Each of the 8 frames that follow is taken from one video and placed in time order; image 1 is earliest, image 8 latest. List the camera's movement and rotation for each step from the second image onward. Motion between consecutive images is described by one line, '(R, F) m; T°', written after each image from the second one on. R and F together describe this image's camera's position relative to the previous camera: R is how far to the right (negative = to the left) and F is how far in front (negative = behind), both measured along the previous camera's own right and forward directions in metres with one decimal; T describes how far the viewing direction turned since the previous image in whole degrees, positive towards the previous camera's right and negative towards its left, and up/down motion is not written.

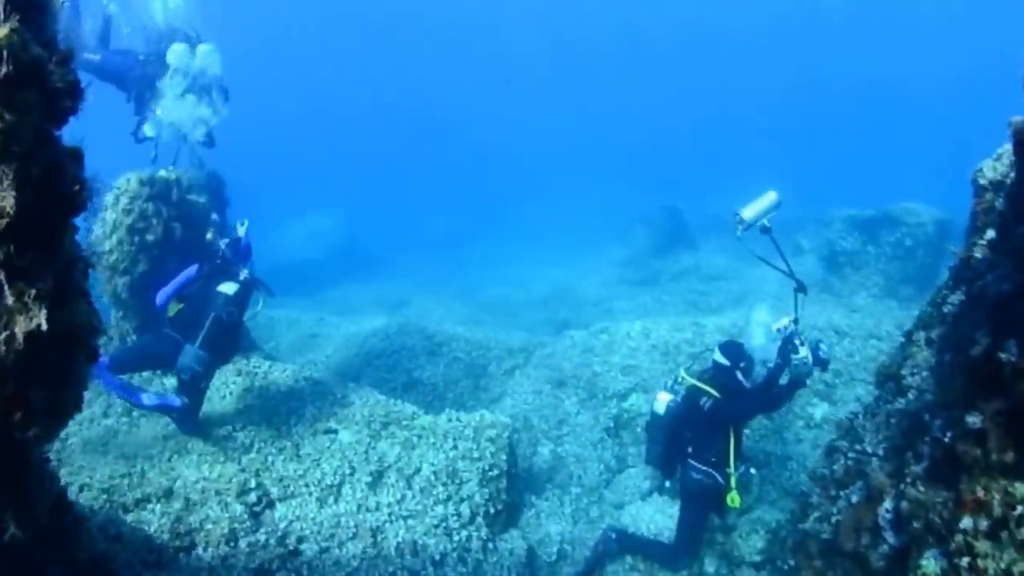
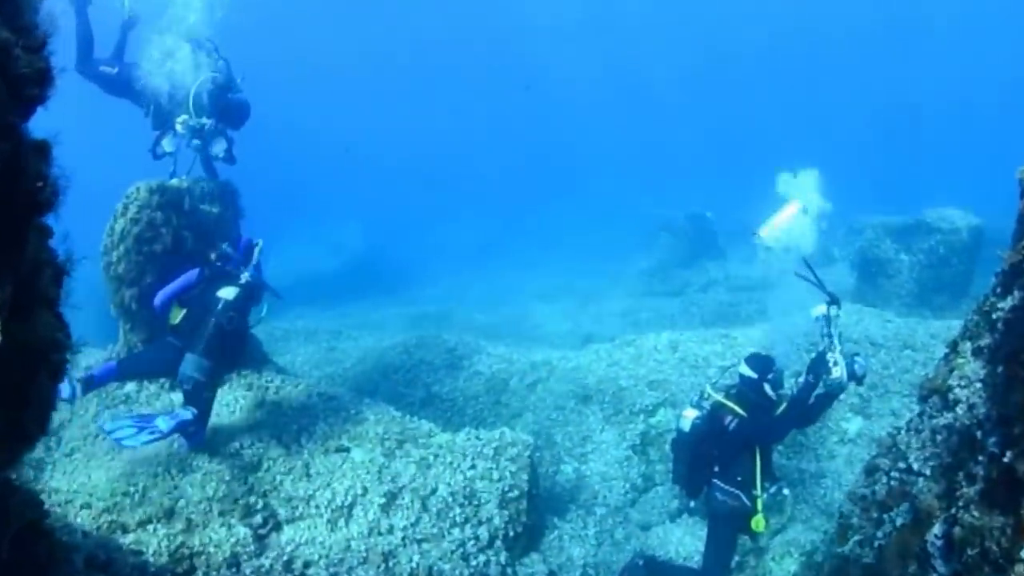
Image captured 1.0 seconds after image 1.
(+0.1, +0.3) m; -2°
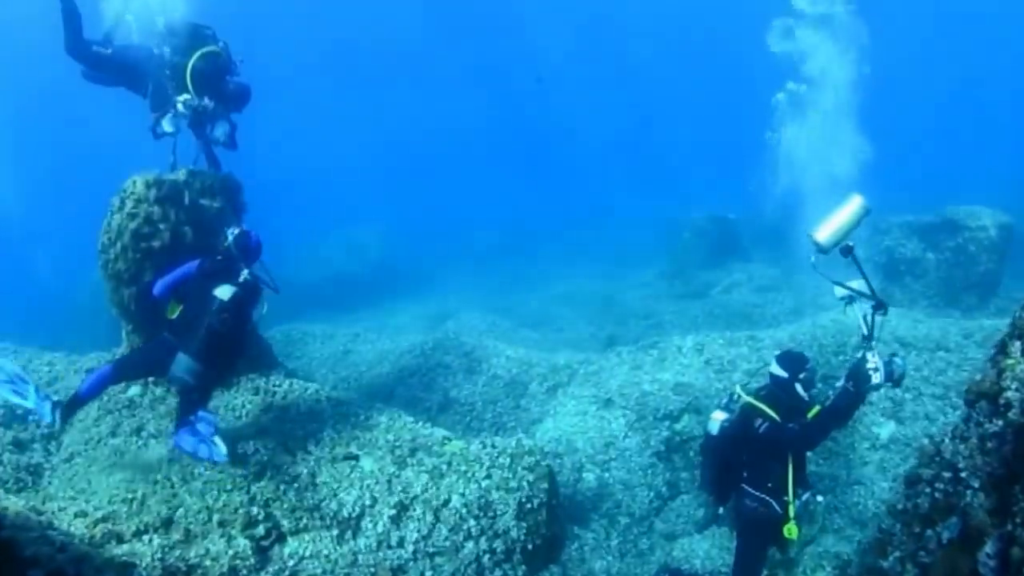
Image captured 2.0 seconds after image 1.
(+0.1, +0.4) m; -2°
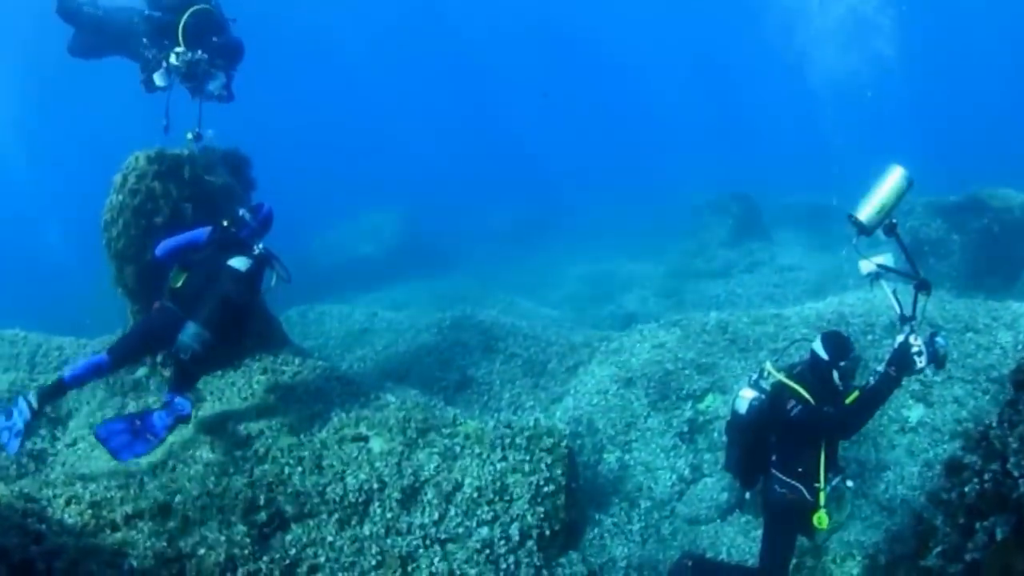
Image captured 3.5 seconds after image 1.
(0.0, +0.4) m; -2°
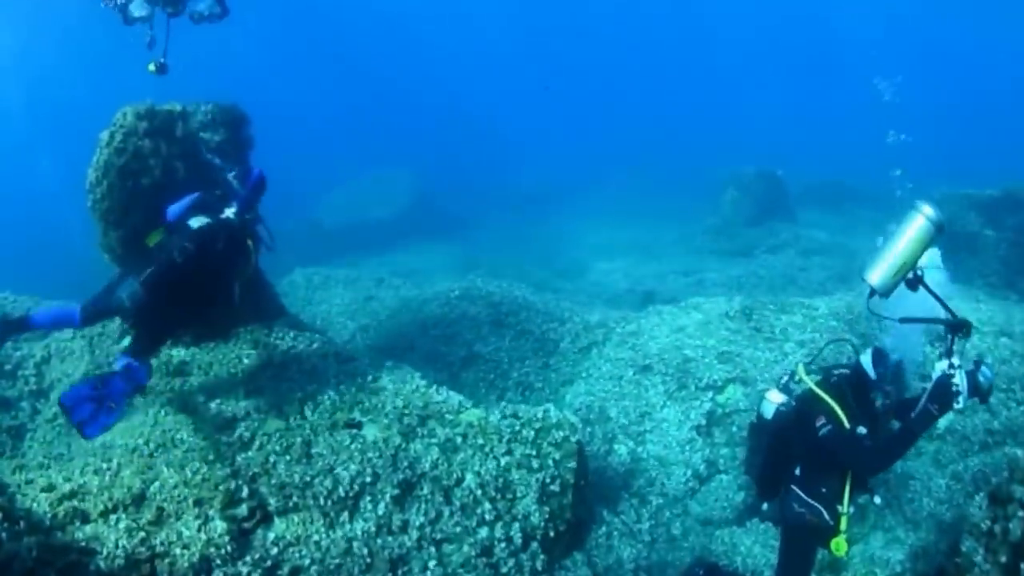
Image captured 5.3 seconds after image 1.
(0.0, +0.5) m; -1°
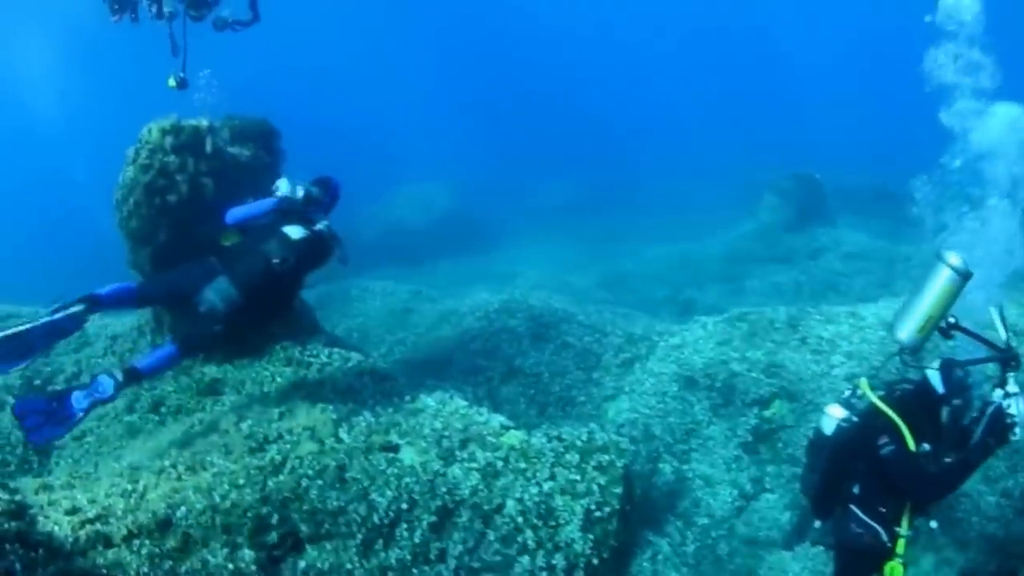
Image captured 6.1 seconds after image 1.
(0.0, +0.3) m; -3°
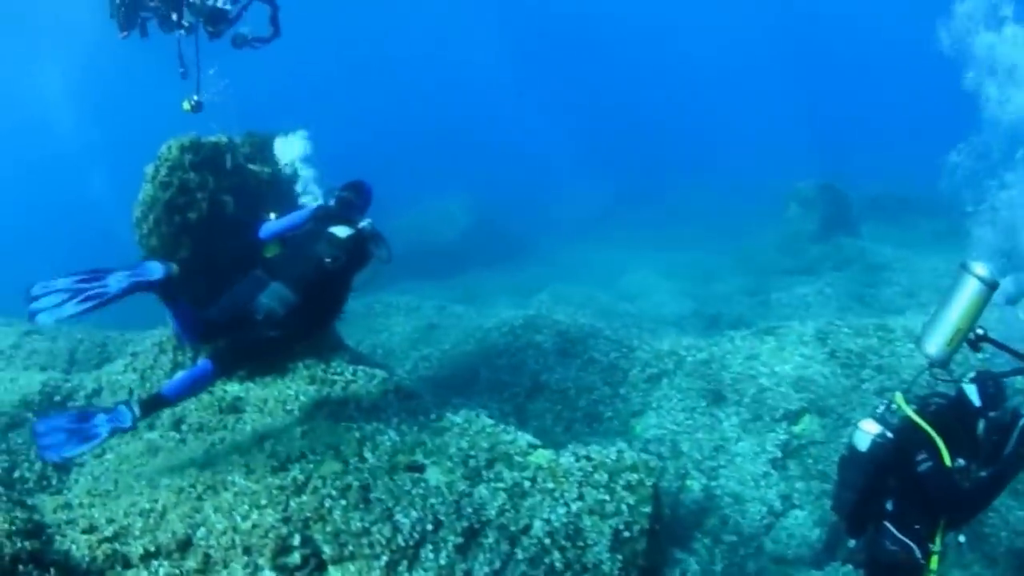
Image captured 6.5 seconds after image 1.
(0.0, +0.1) m; -2°
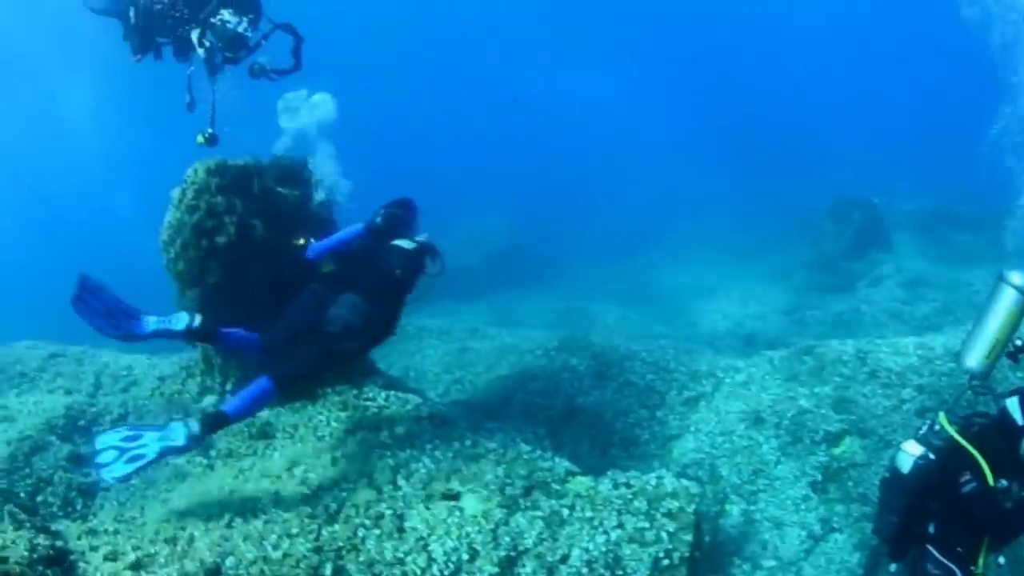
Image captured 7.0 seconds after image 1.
(0.0, +0.1) m; -2°
